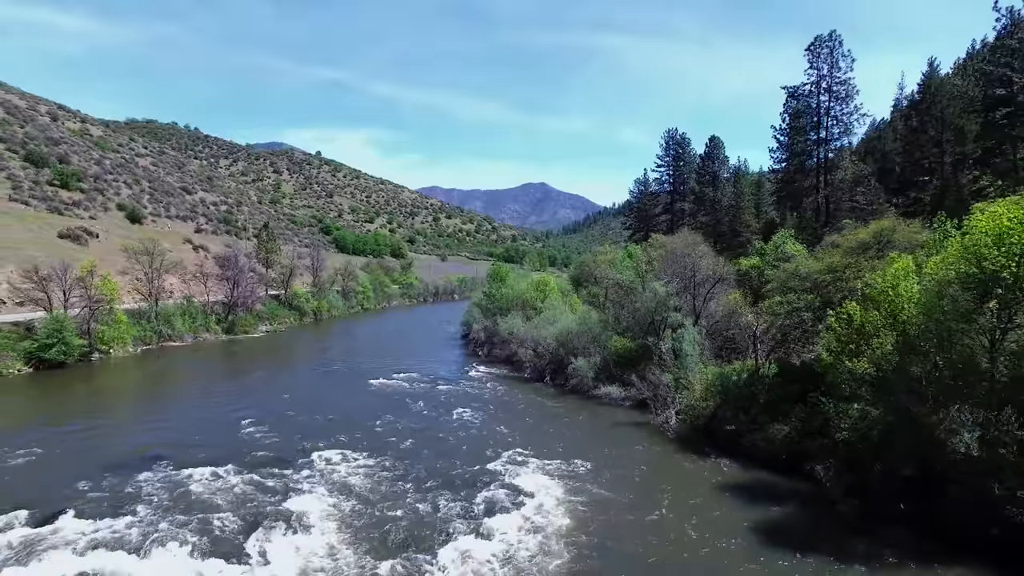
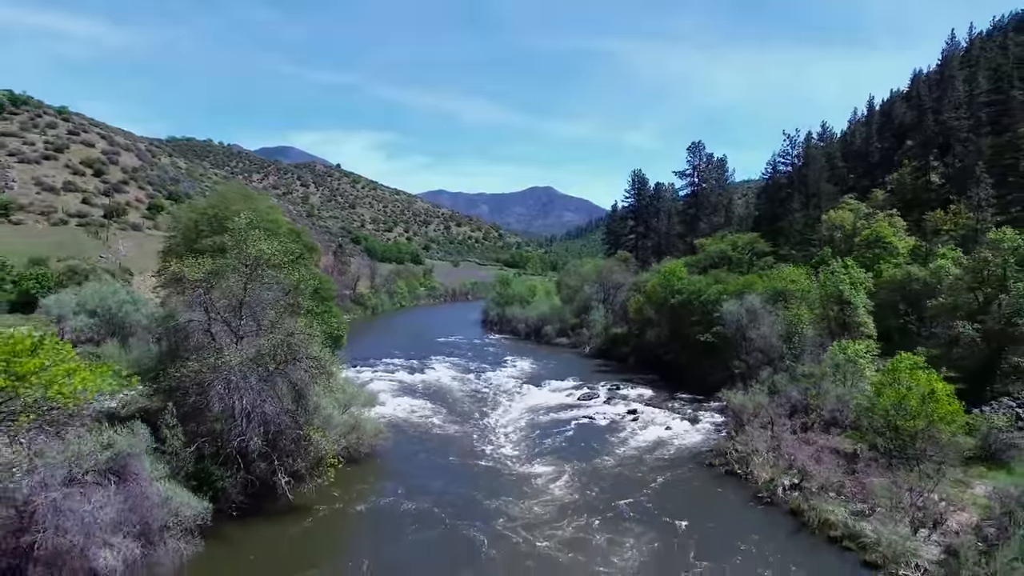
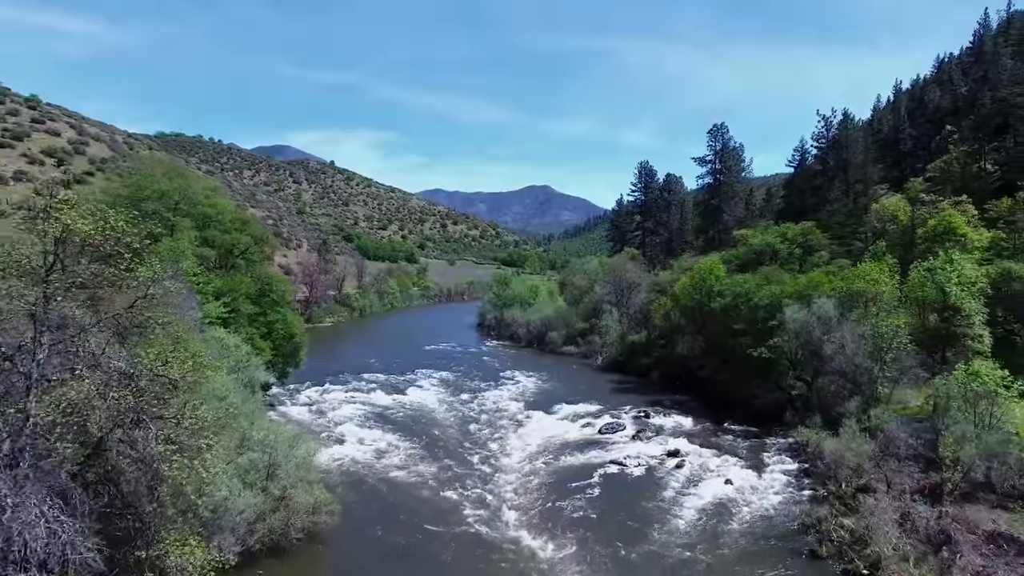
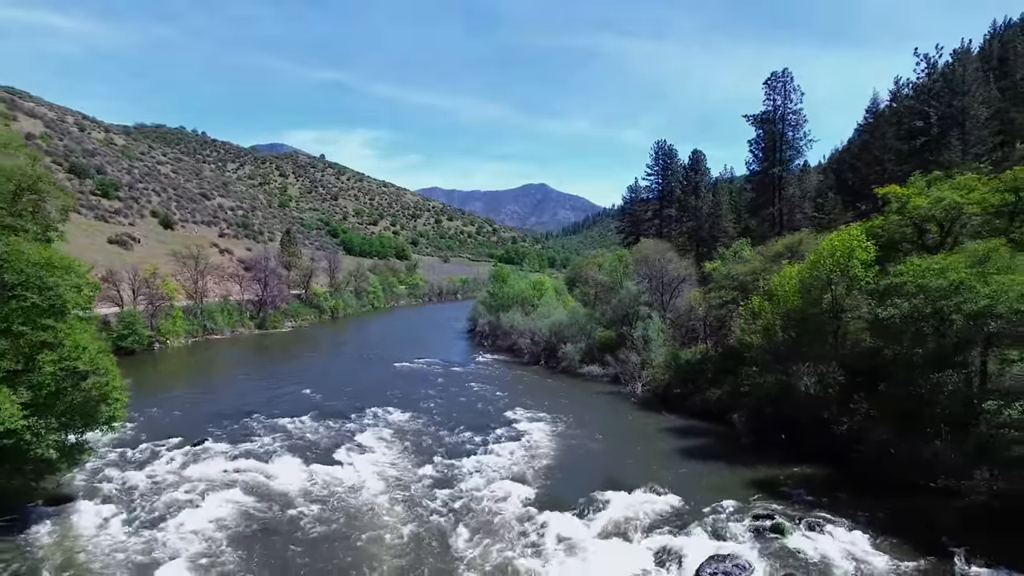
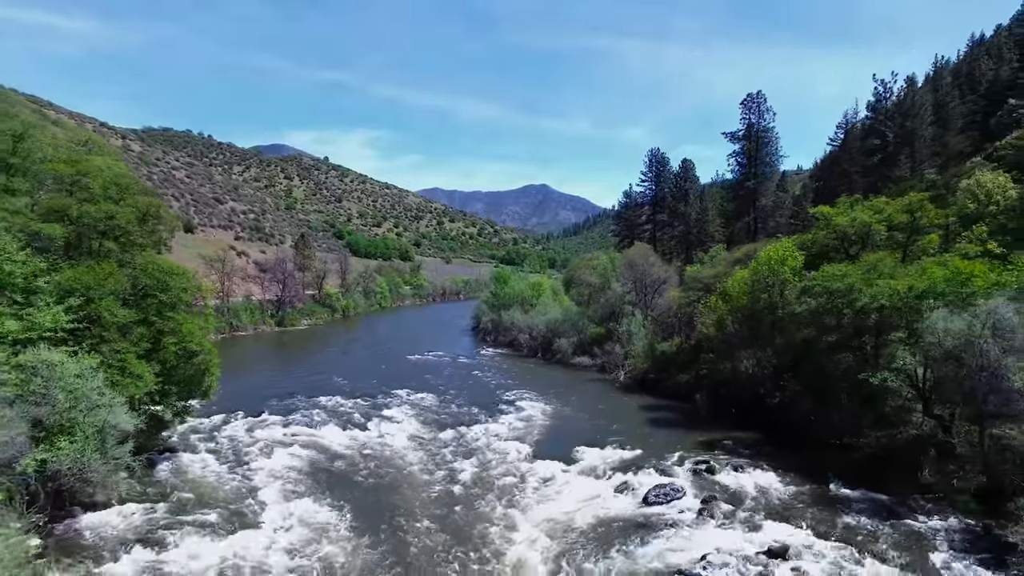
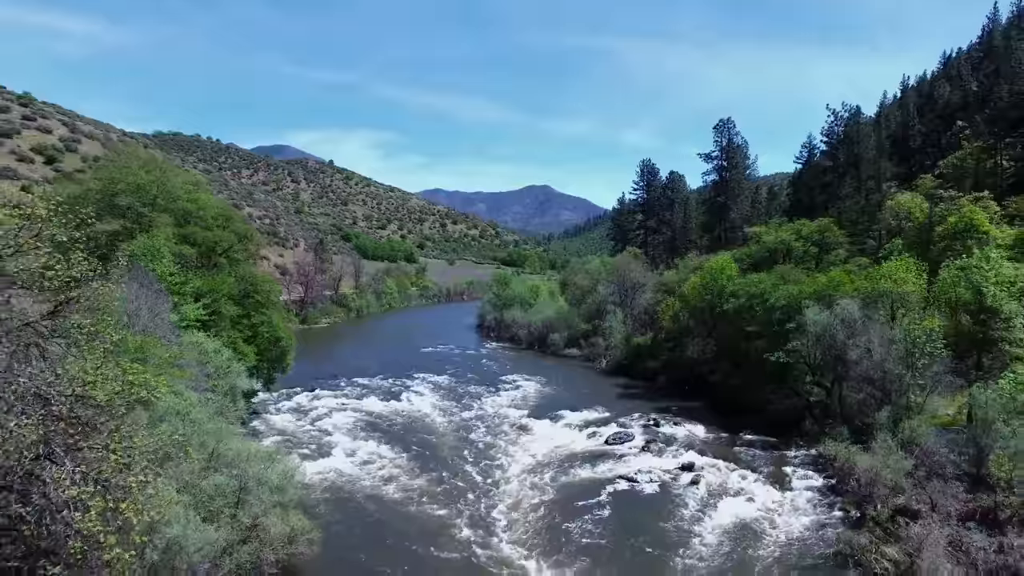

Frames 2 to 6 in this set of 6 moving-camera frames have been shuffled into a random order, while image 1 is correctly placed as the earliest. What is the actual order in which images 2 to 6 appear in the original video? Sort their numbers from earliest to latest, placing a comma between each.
4, 5, 6, 3, 2
